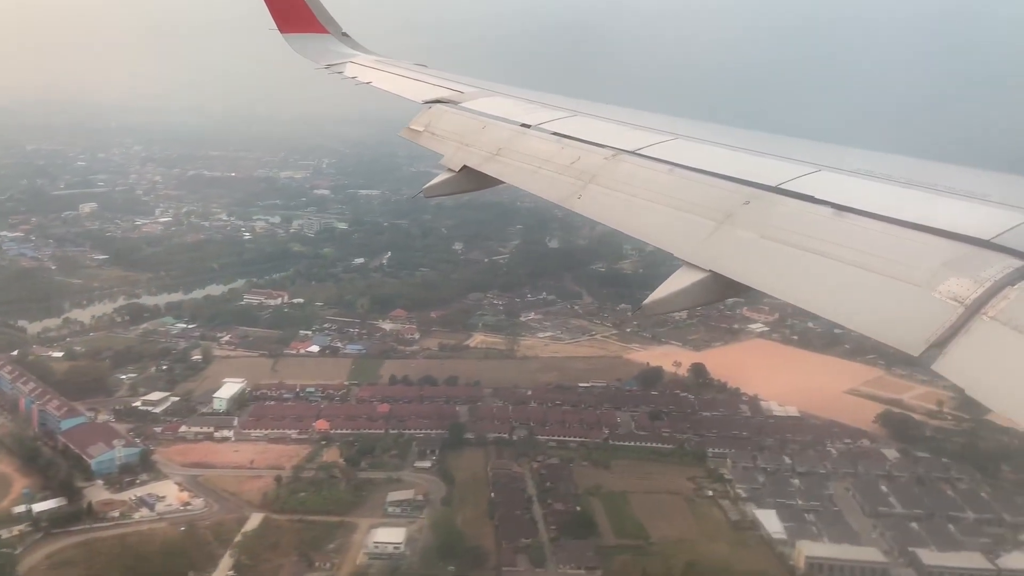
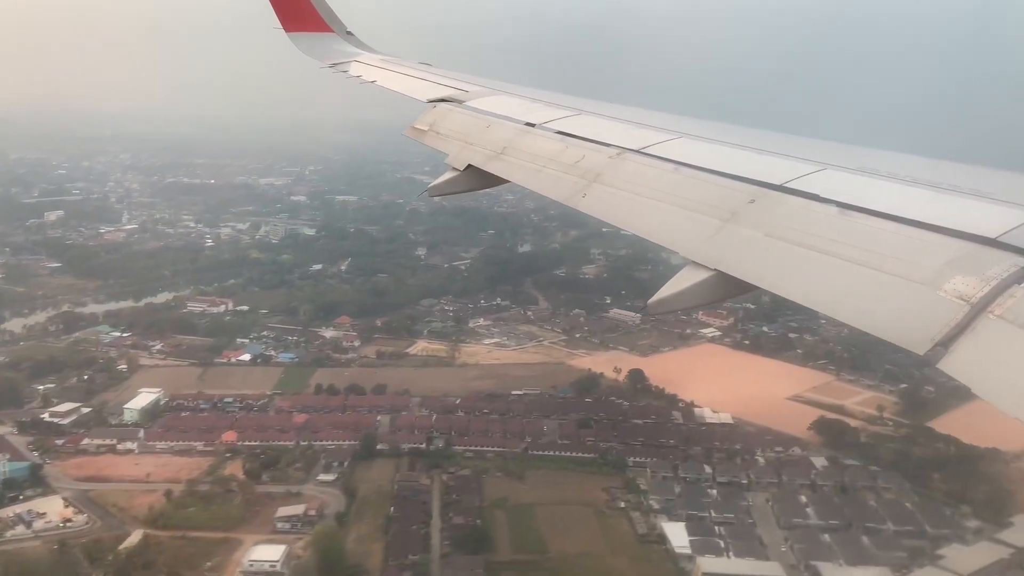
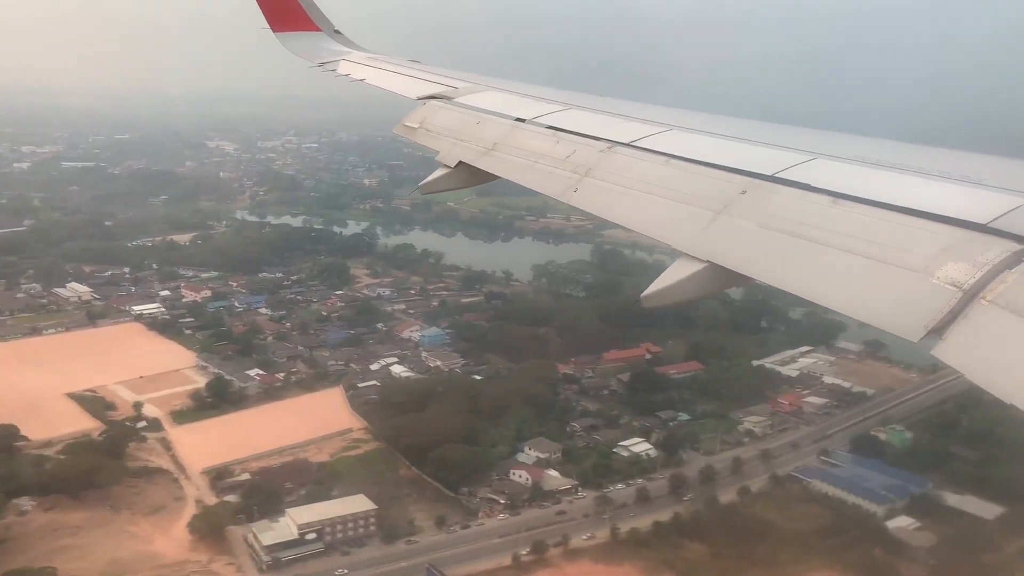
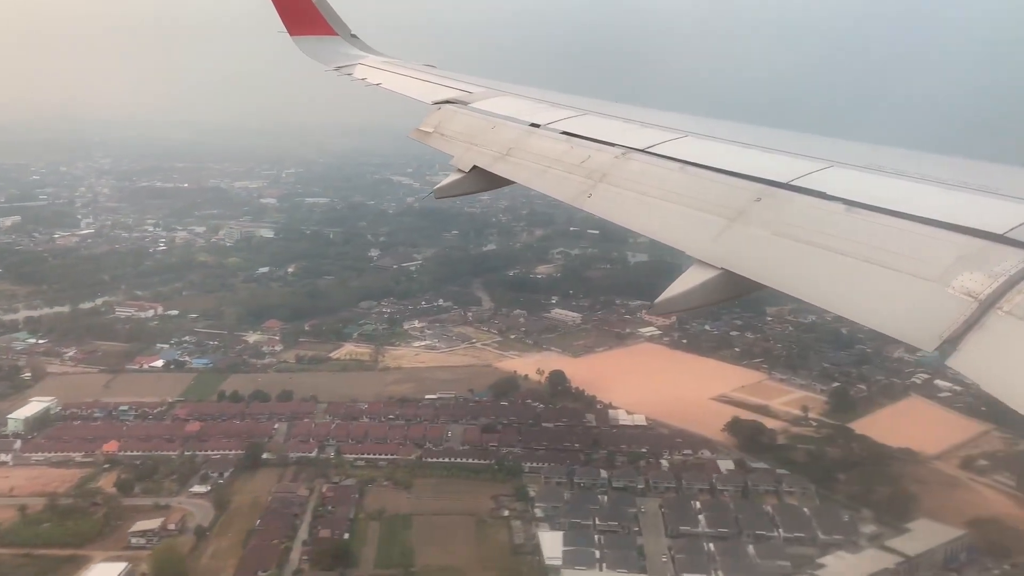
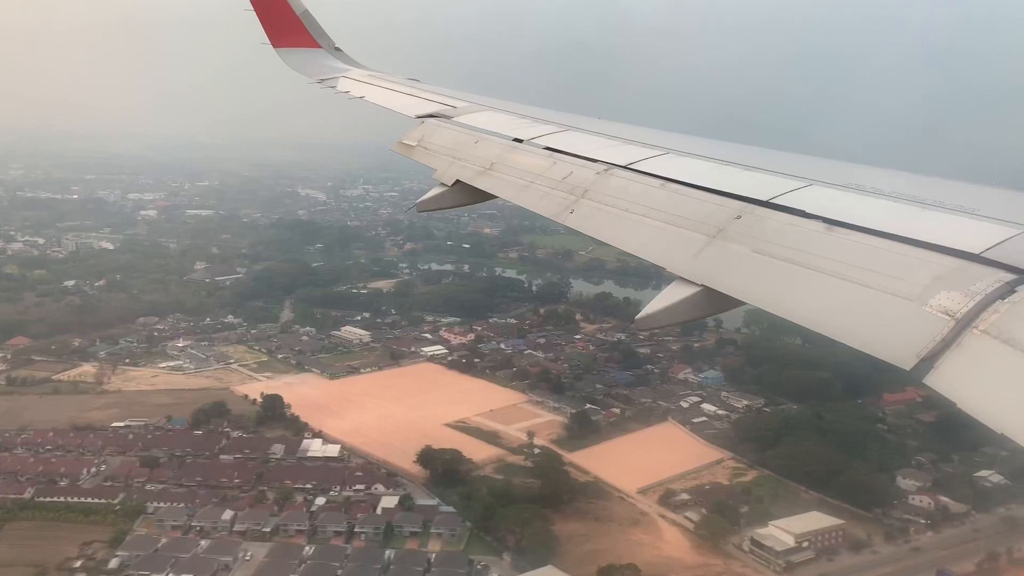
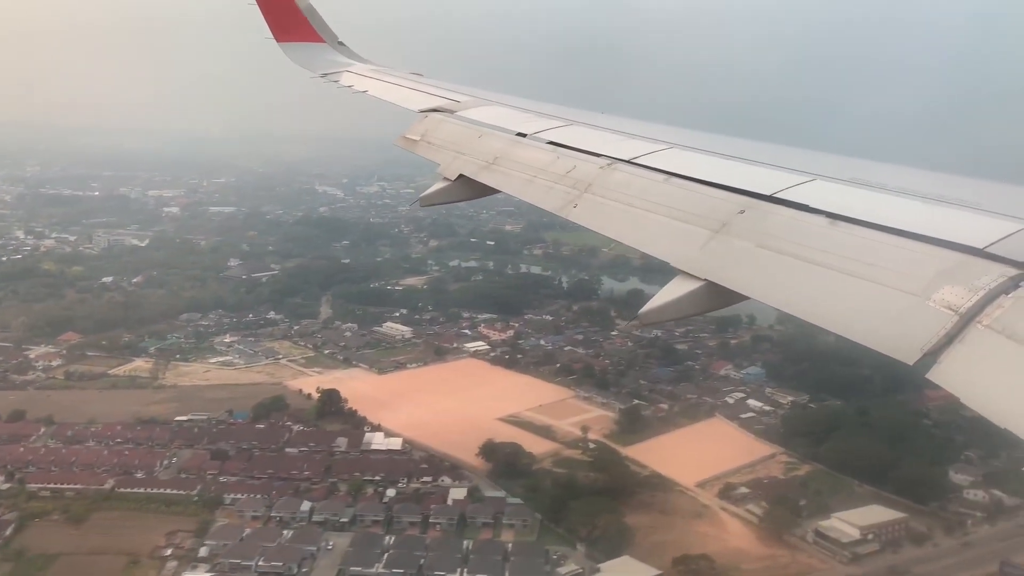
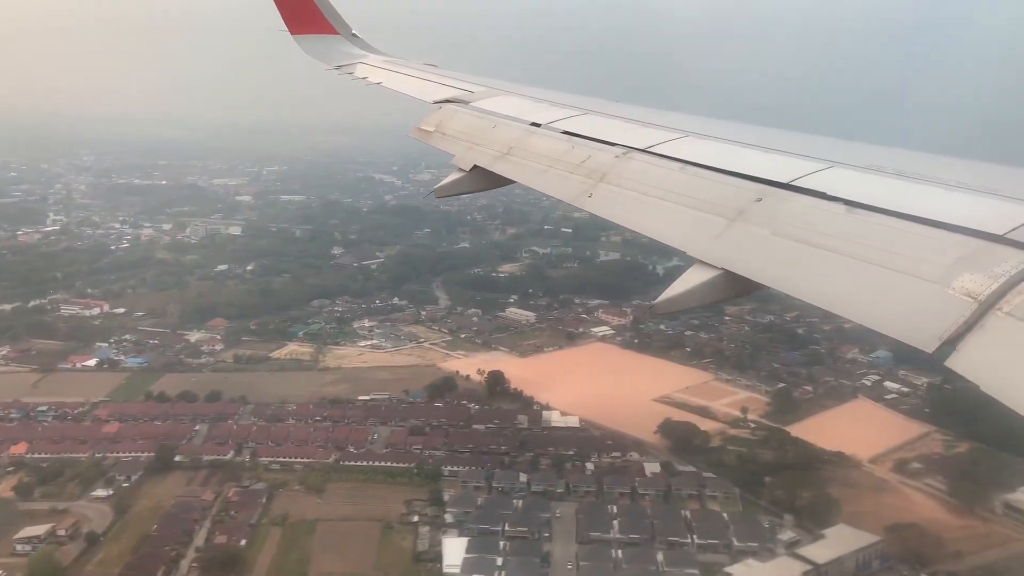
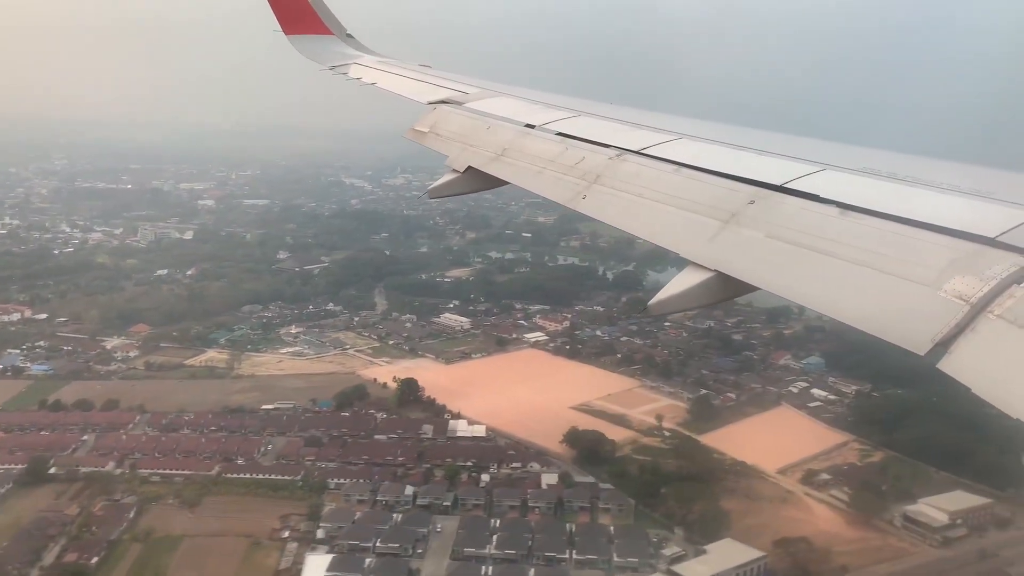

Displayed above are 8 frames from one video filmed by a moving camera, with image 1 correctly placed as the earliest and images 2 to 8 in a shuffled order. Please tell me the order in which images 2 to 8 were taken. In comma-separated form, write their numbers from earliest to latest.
2, 4, 7, 8, 6, 5, 3
